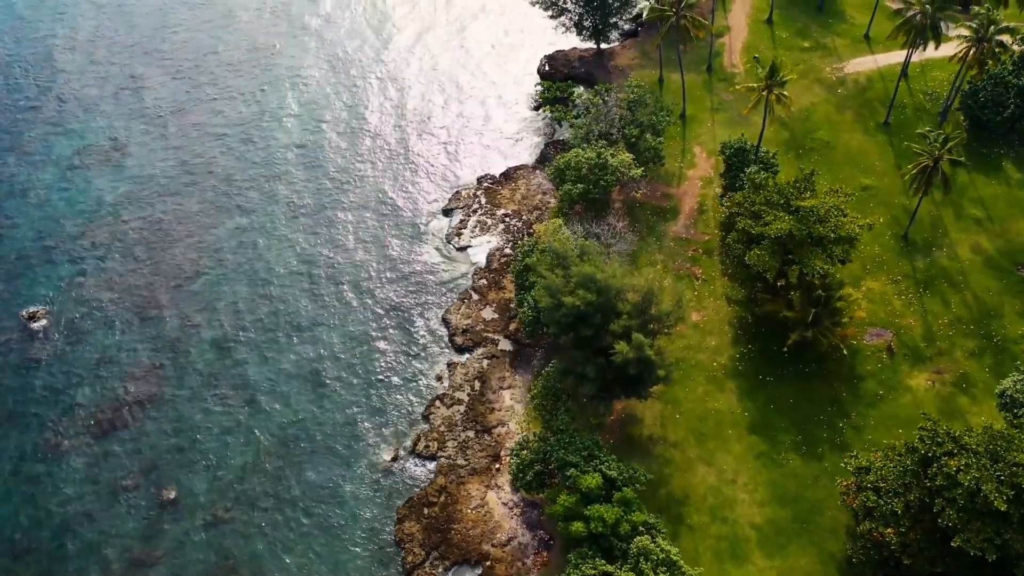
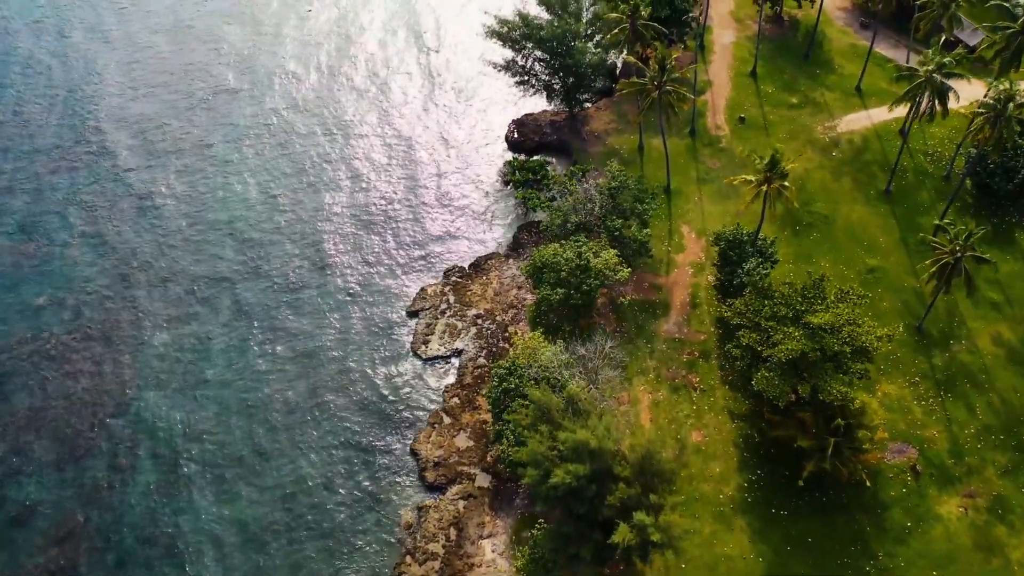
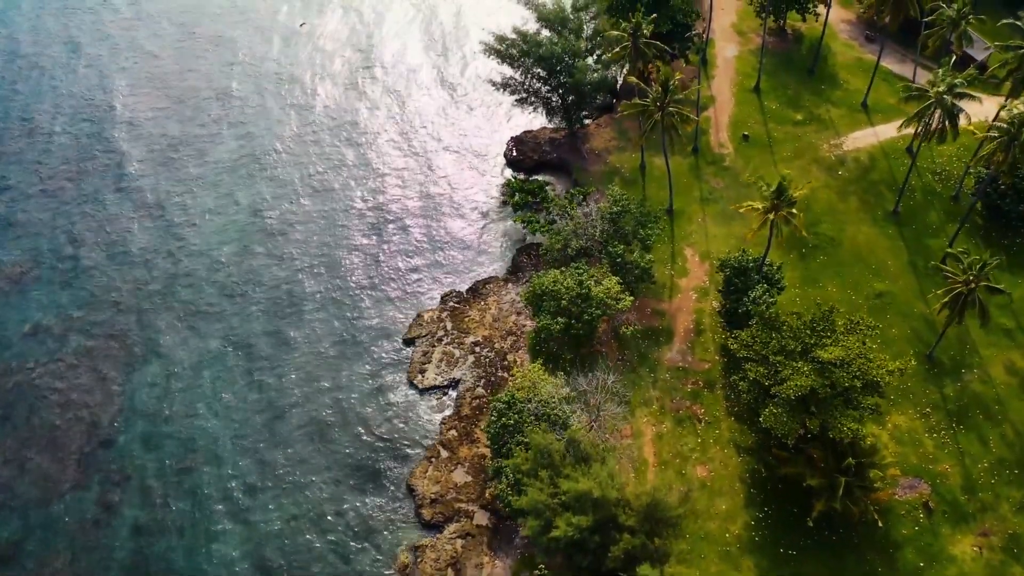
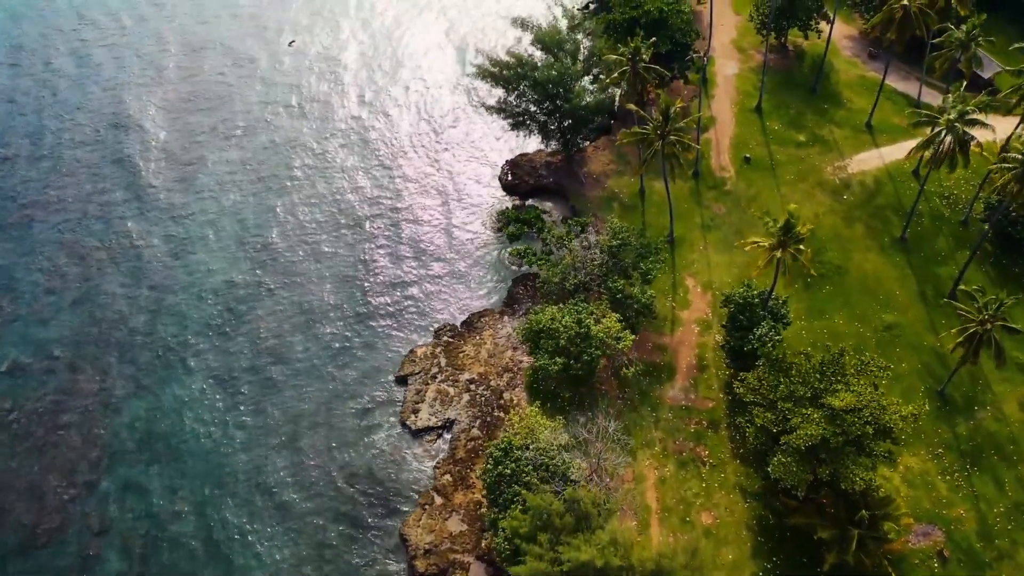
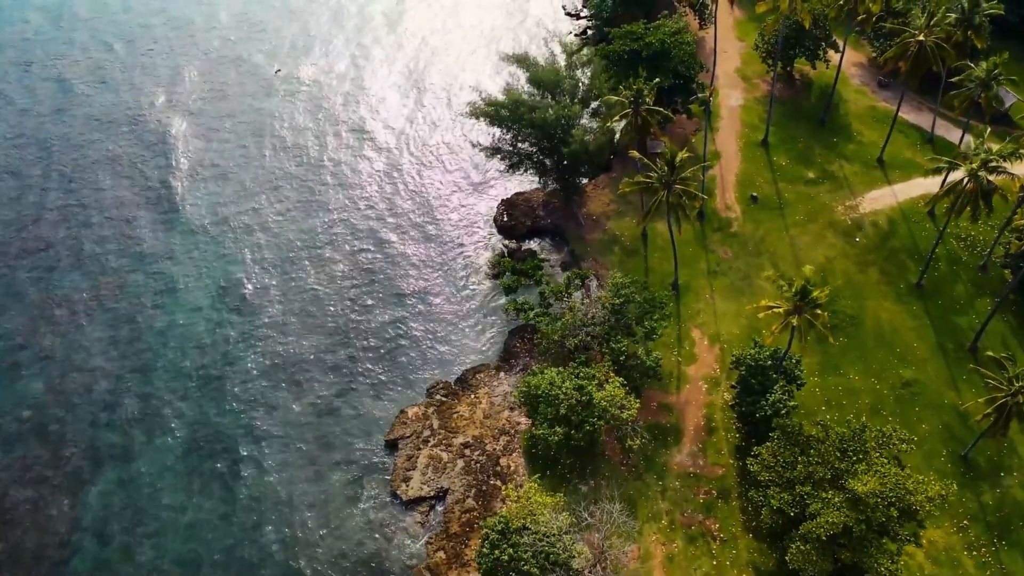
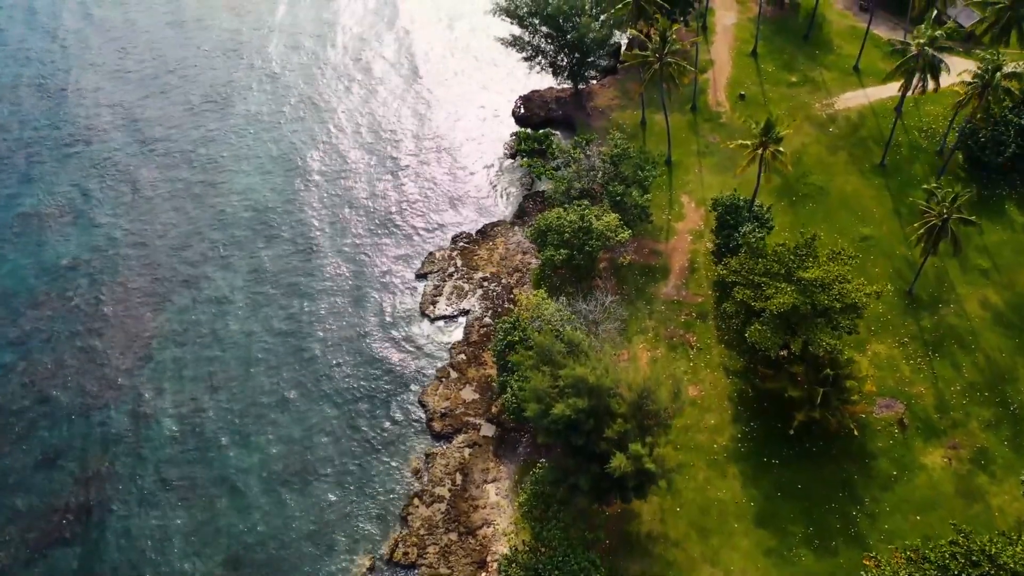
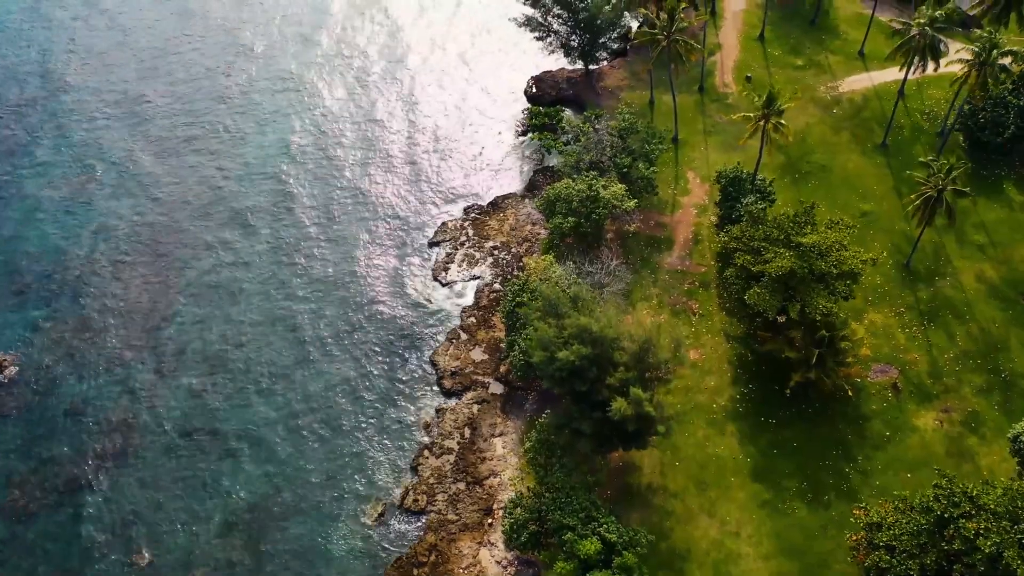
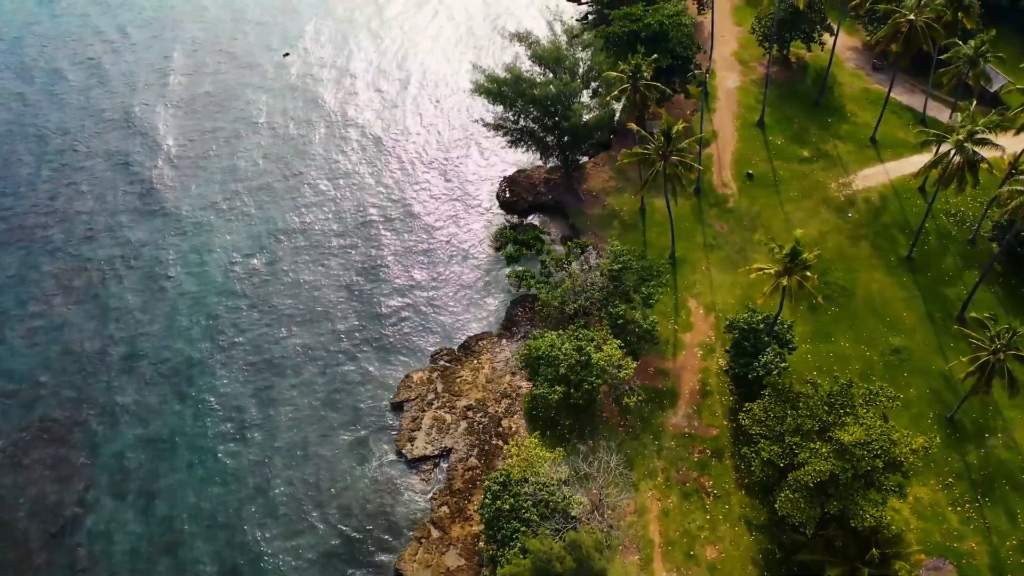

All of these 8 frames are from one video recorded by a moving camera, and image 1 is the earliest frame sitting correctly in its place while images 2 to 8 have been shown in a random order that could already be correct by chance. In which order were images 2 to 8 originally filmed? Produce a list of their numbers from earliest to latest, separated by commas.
7, 6, 2, 3, 4, 8, 5
